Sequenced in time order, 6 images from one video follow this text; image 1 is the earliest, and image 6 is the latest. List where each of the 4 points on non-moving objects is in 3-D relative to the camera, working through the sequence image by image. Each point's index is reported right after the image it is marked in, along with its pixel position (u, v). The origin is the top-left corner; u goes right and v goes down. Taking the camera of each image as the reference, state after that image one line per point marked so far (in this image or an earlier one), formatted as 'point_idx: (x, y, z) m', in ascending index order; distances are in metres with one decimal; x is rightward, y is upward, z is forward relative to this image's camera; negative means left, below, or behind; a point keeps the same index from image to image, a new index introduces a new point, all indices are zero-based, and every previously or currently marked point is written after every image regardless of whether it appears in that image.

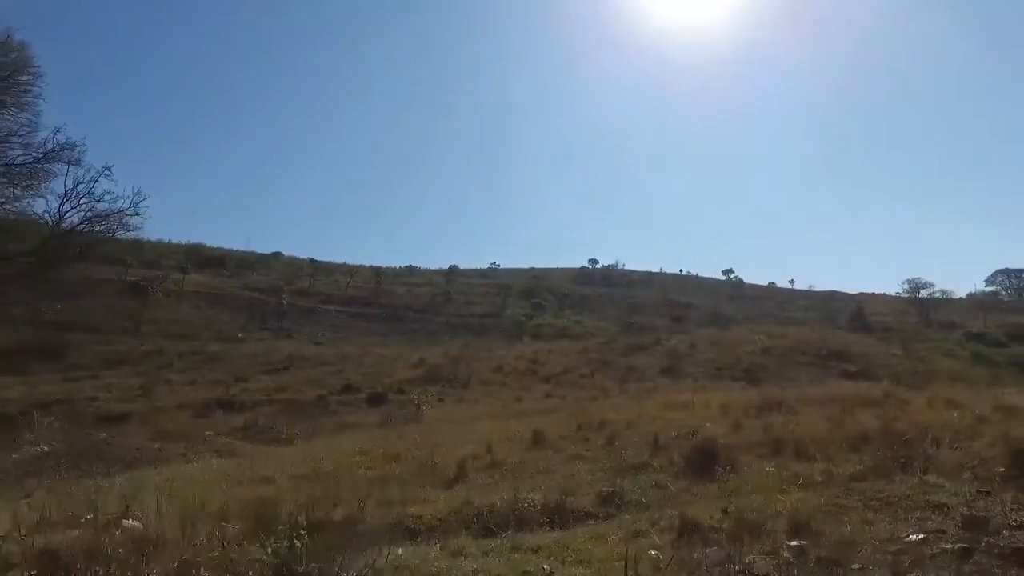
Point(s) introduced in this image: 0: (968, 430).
0: (+10.6, -3.3, +15.3) m
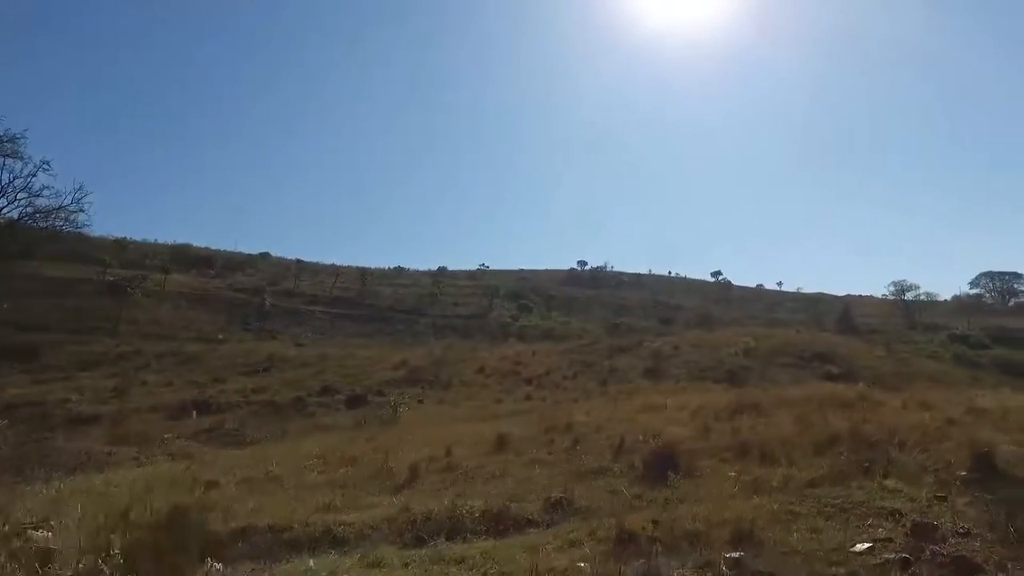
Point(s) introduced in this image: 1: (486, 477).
0: (+9.6, -3.3, +15.0) m
1: (-0.5, -3.7, +12.8) m
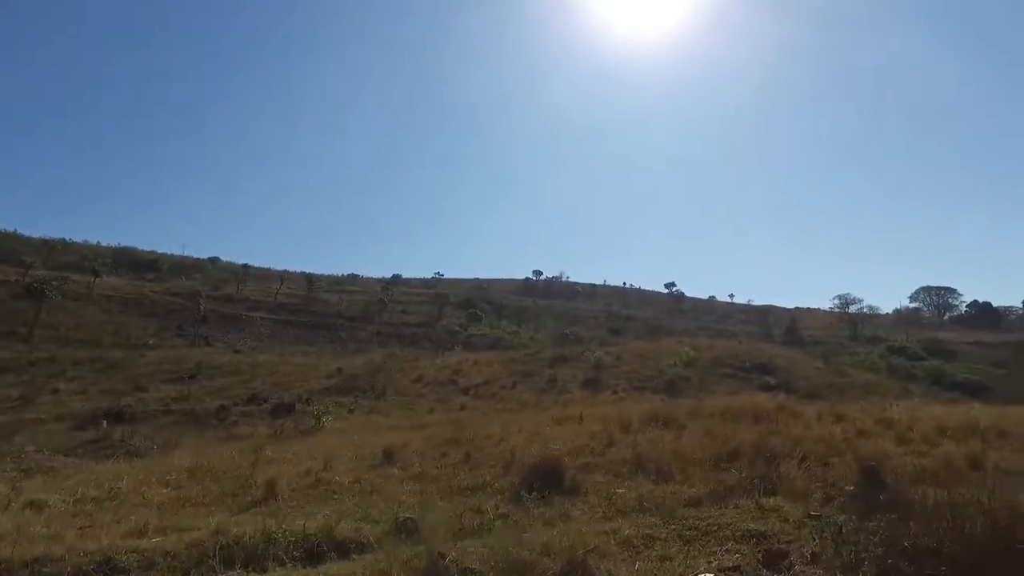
0: (+7.2, -3.5, +14.4) m
1: (-2.9, -3.7, +11.7) m
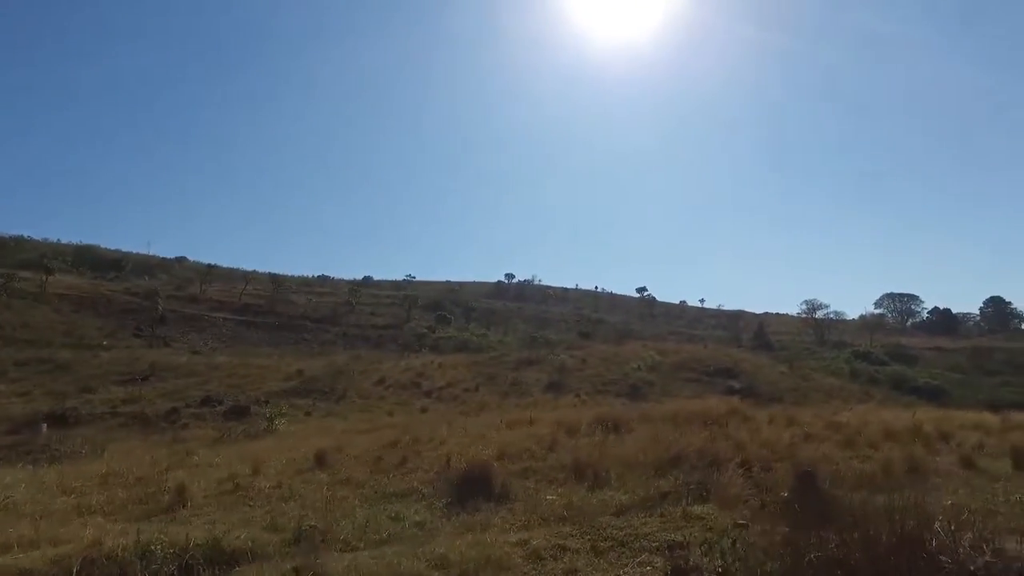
0: (+5.8, -3.5, +14.1) m
1: (-4.1, -3.6, +11.0) m
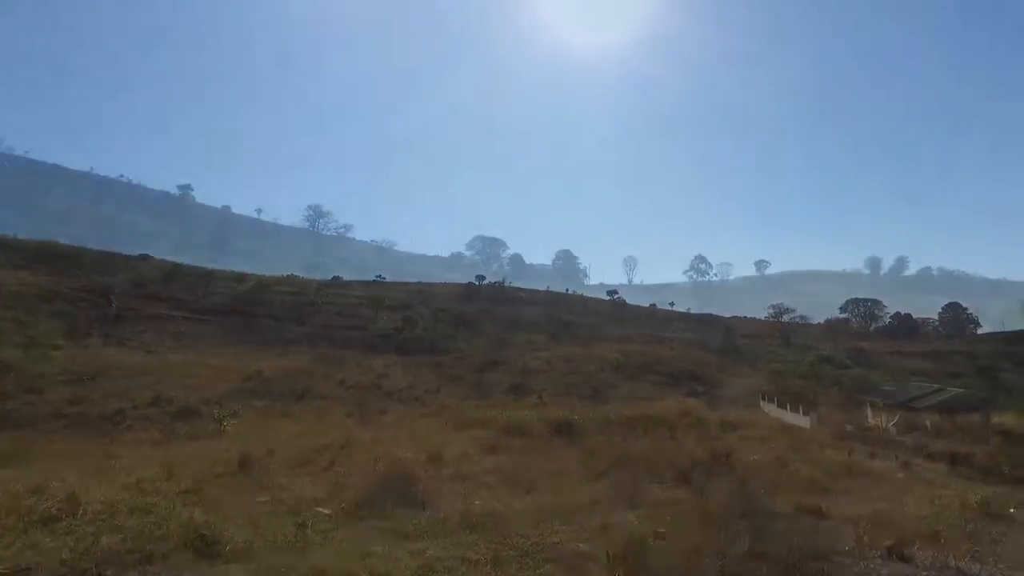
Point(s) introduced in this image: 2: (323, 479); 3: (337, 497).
0: (+4.5, -3.4, +13.6) m
1: (-5.3, -3.4, +10.2) m
2: (-3.4, -3.5, +12.2) m
3: (-2.8, -3.4, +10.6) m
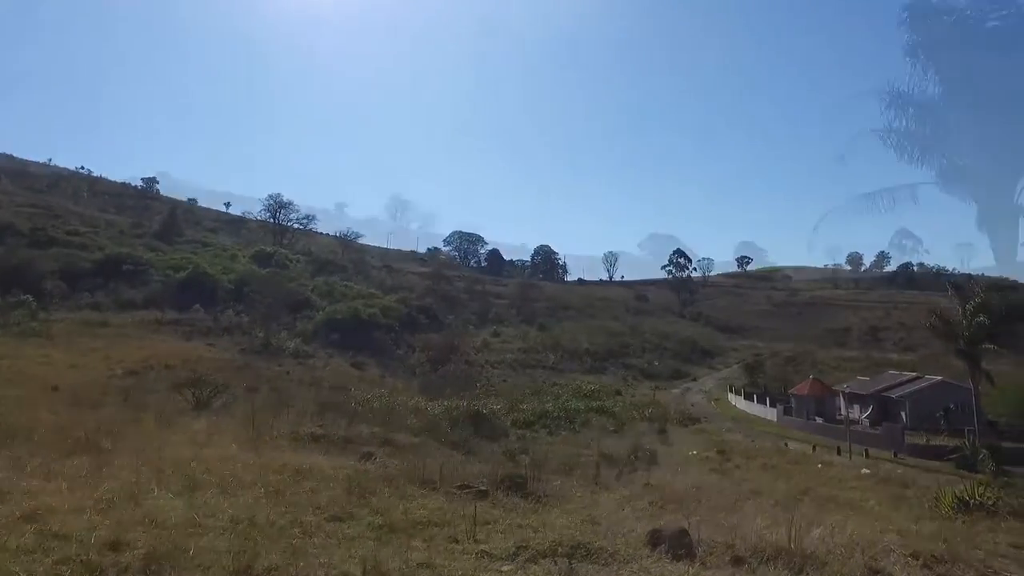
0: (+2.0, -2.5, +10.4) m
1: (-7.8, -2.5, +6.9) m
2: (-5.9, -2.6, +8.9) m
3: (-5.3, -2.5, +7.3) m
